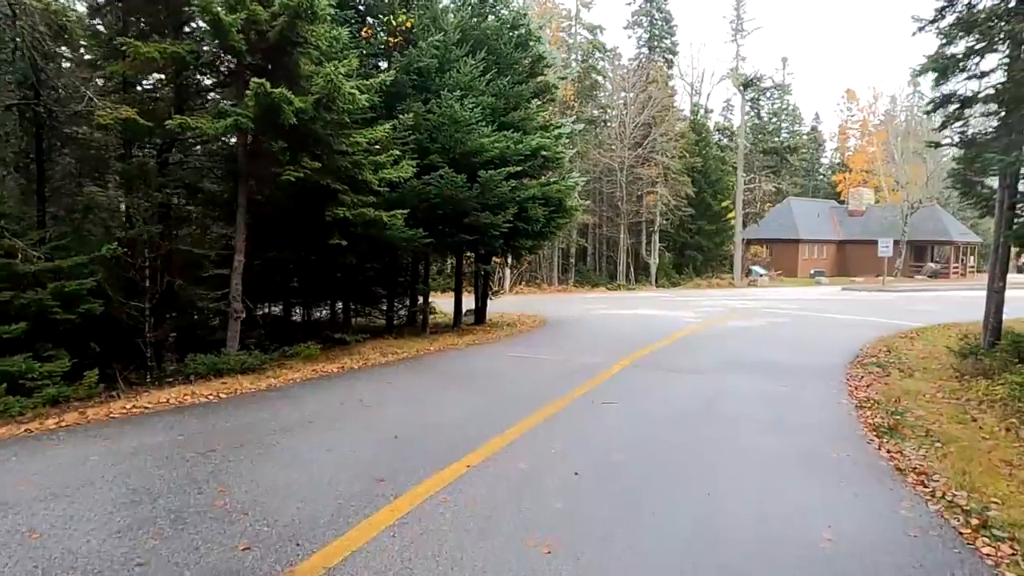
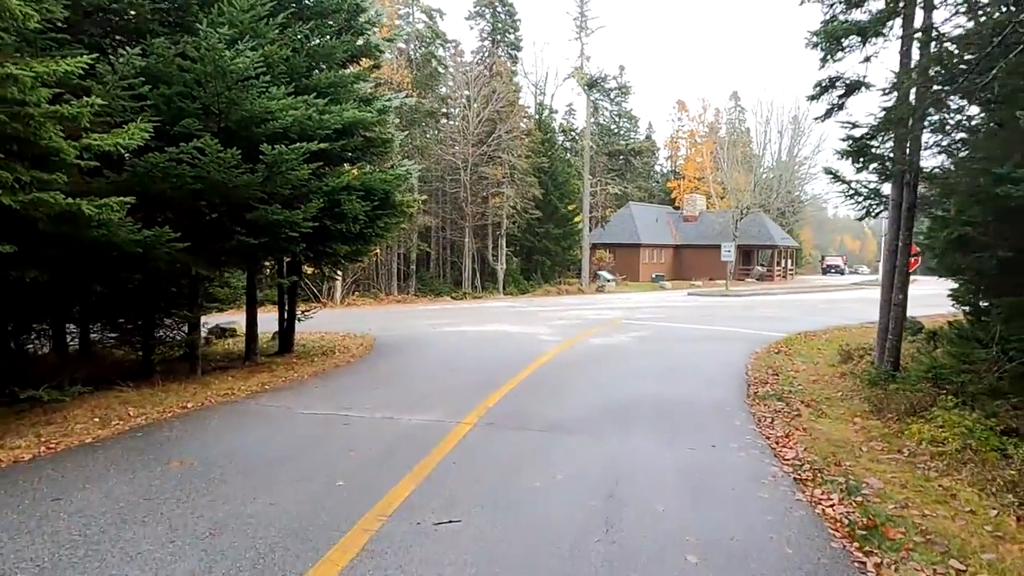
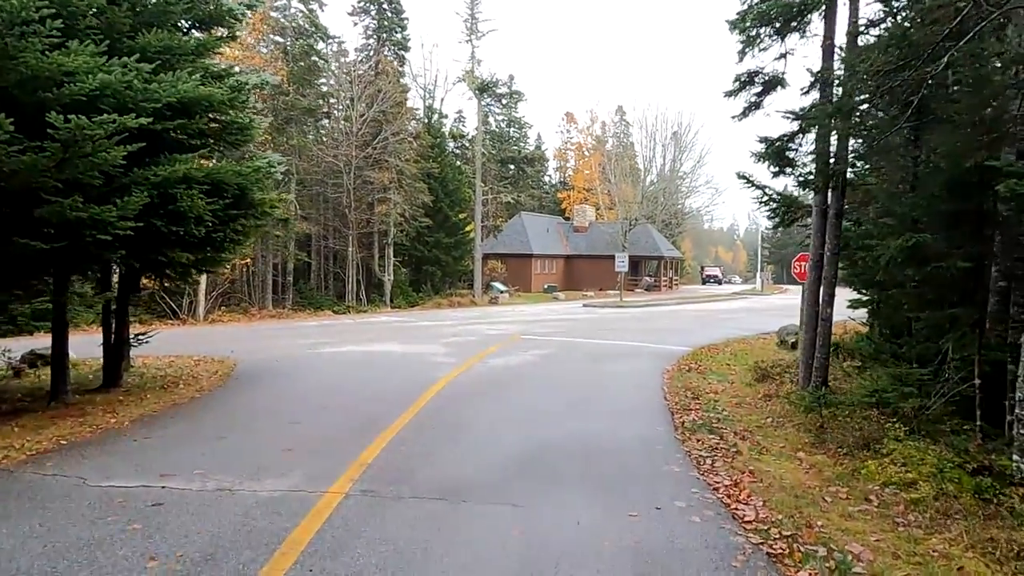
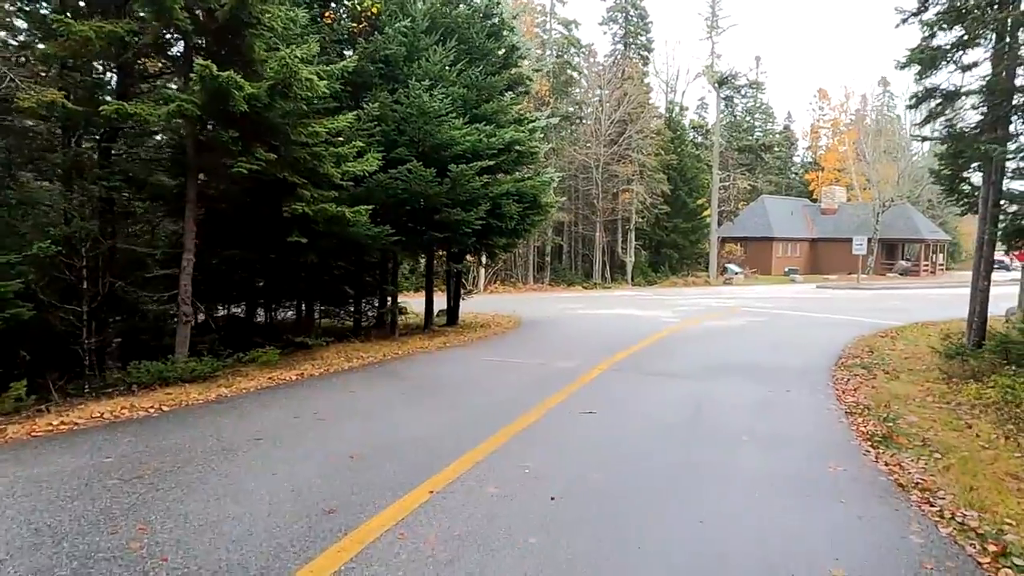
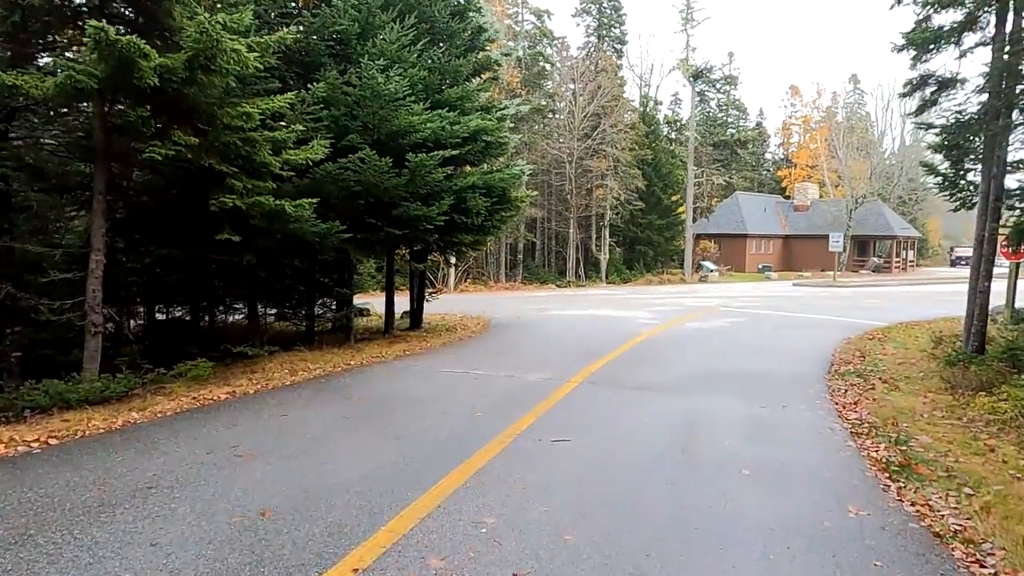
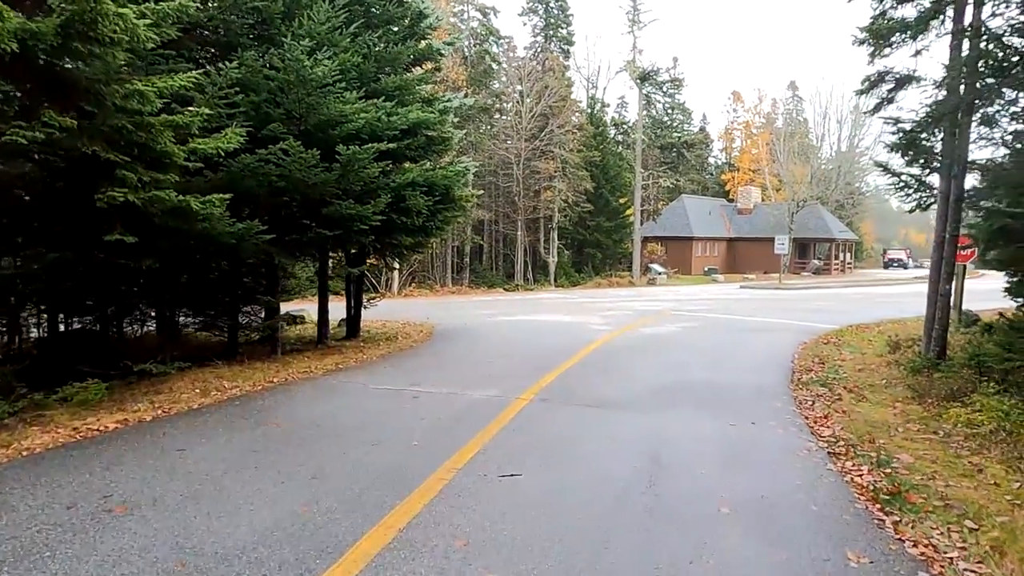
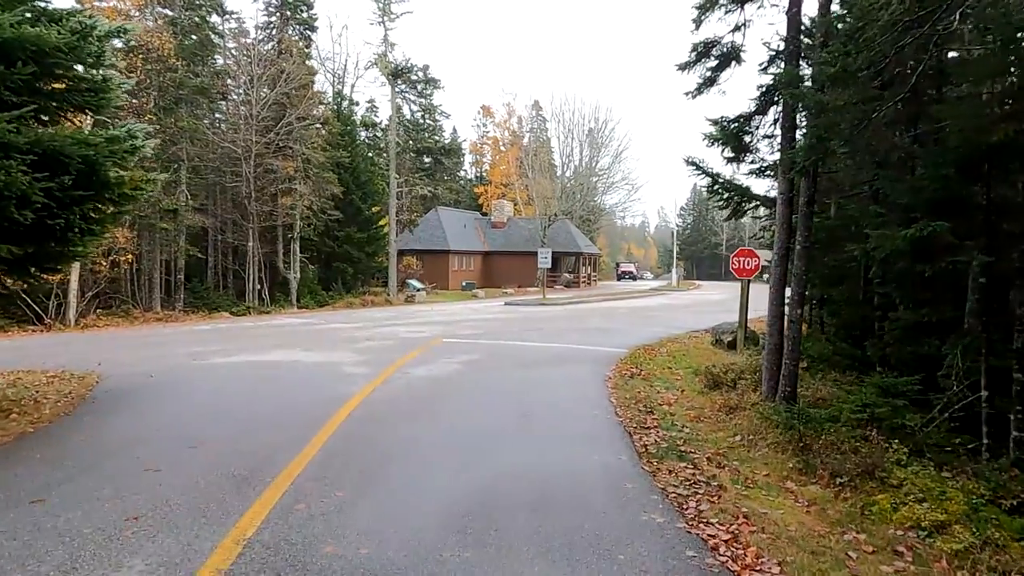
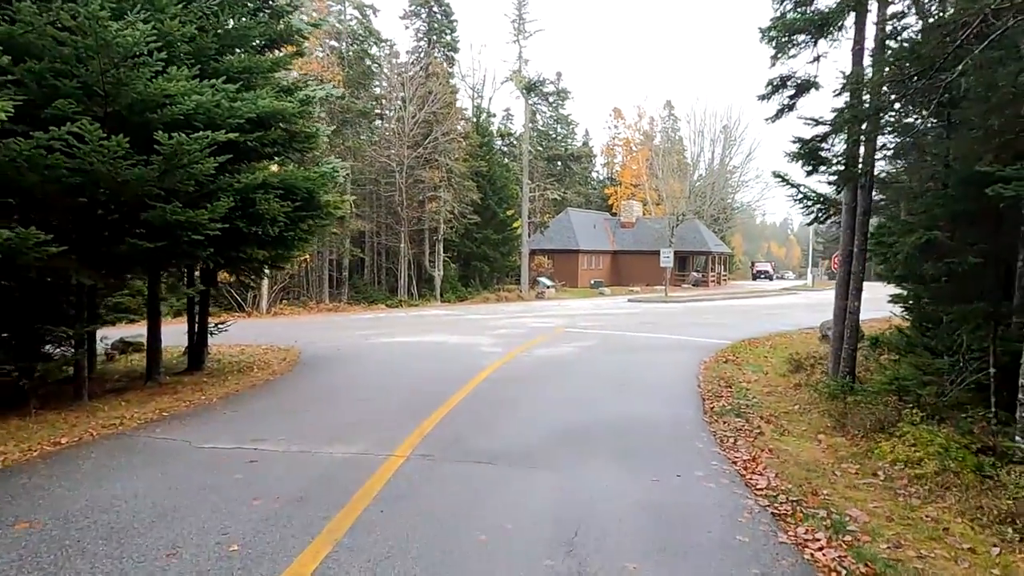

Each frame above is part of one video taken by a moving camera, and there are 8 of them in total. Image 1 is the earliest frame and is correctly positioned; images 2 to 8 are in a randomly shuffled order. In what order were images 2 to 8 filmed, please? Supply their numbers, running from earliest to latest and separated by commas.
4, 5, 6, 2, 8, 3, 7
